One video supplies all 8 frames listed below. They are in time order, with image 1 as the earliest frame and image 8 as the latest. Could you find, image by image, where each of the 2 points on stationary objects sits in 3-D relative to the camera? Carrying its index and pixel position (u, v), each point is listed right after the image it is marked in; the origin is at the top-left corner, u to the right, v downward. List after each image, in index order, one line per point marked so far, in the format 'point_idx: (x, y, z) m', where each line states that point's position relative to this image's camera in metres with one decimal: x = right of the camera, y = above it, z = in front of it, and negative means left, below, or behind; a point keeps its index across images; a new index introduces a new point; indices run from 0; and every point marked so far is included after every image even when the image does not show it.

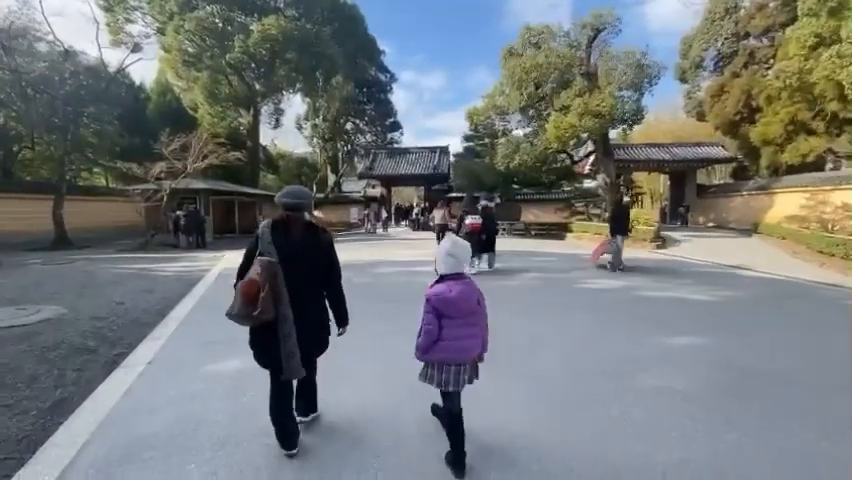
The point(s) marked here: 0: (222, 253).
0: (-7.9, -0.6, +16.0) m
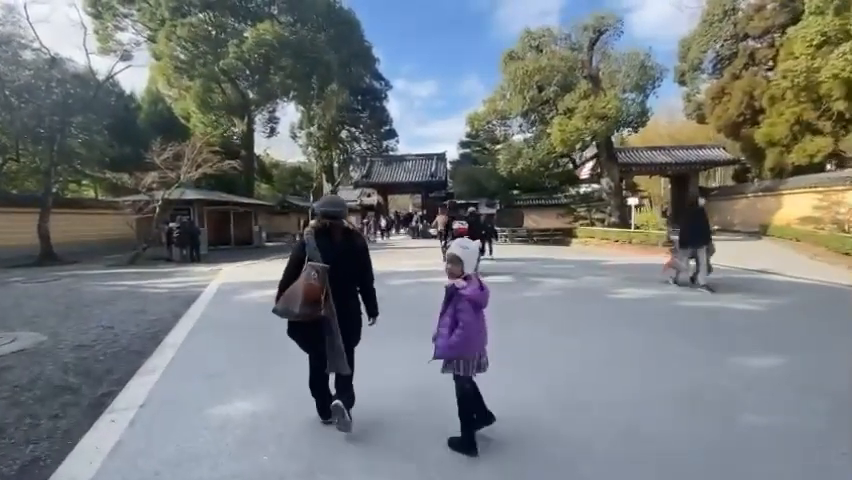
0: (-7.6, -1.0, +15.1) m
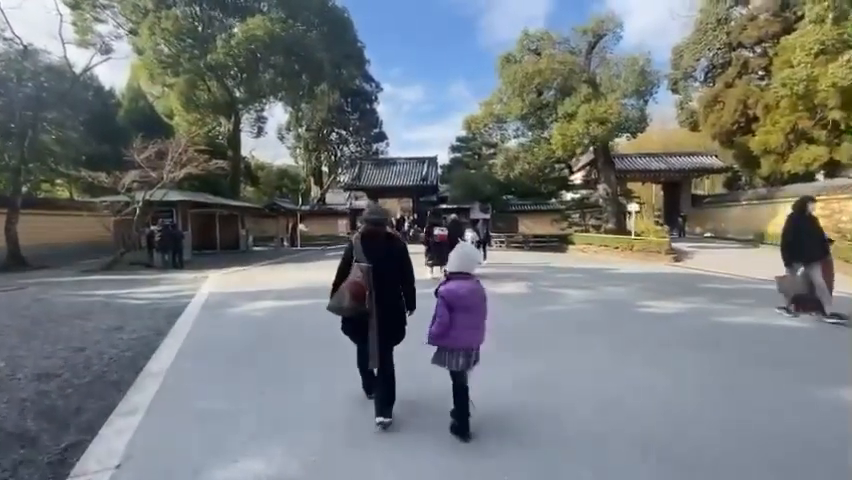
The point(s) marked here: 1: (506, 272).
0: (-7.5, -1.2, +14.0) m
1: (+2.7, -1.0, +14.1) m
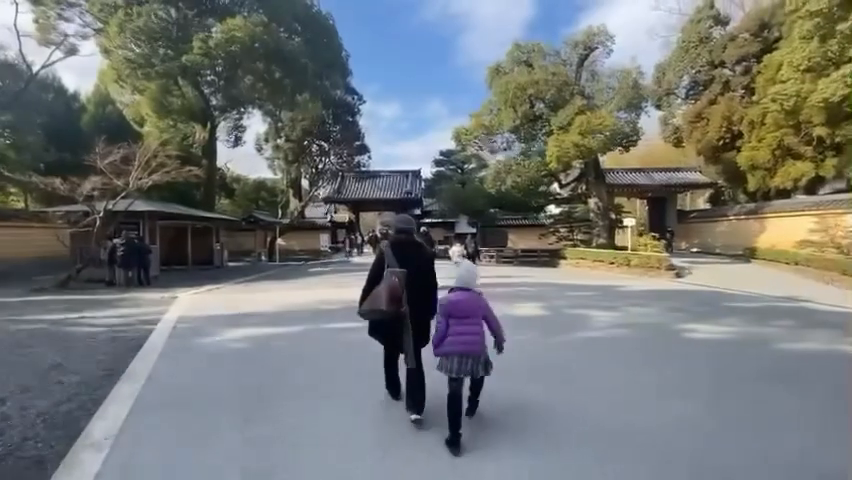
0: (-7.6, -1.6, +12.4) m
1: (+2.6, -1.5, +13.0) m
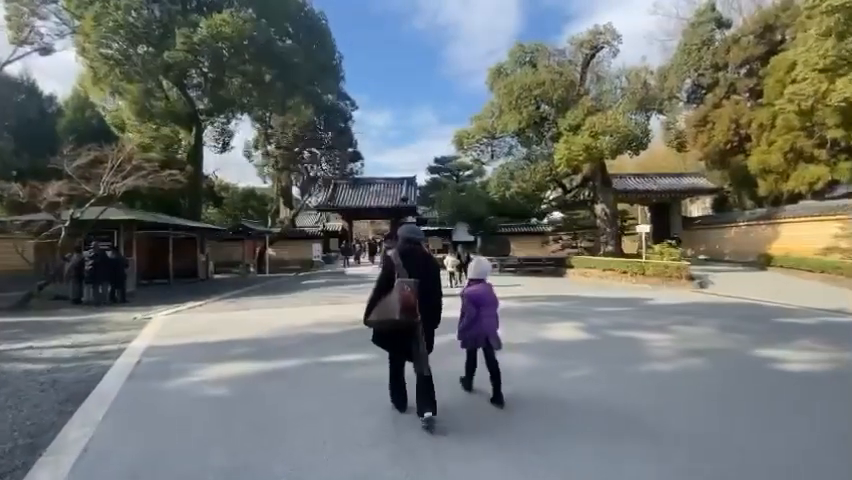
0: (-7.3, -1.9, +10.9) m
1: (+2.9, -1.8, +11.7) m
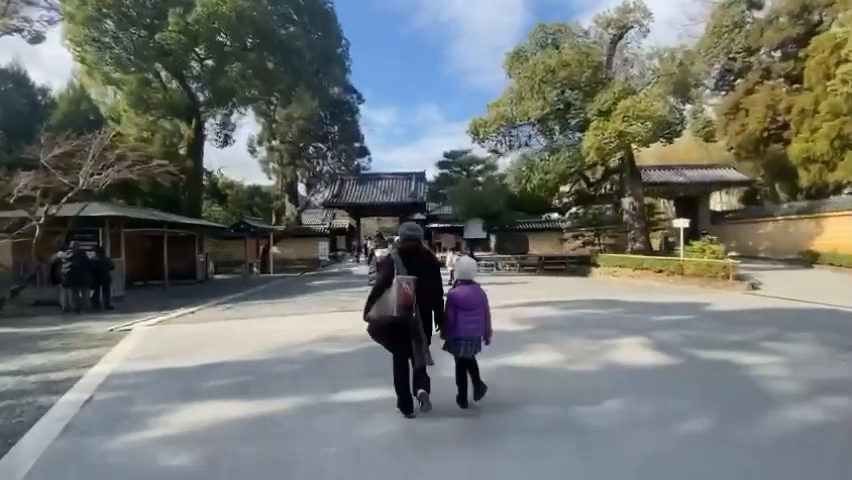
0: (-6.8, -1.9, +9.4) m
1: (+3.5, -1.7, +10.0) m
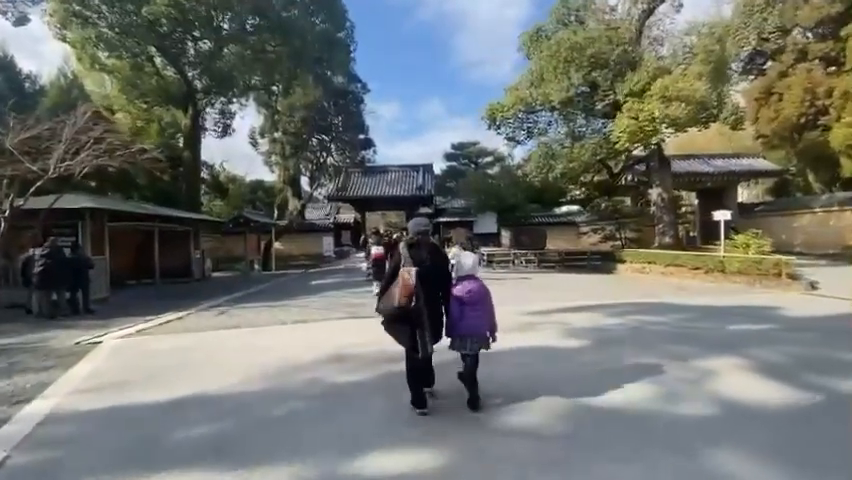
0: (-6.2, -1.8, +7.9) m
1: (+4.0, -1.6, +8.5) m
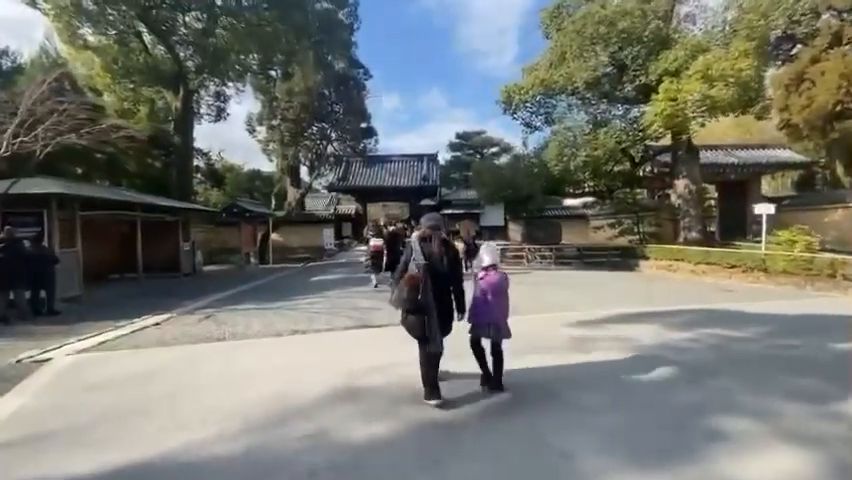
0: (-5.8, -1.7, +6.4) m
1: (+4.4, -1.5, +7.0) m
